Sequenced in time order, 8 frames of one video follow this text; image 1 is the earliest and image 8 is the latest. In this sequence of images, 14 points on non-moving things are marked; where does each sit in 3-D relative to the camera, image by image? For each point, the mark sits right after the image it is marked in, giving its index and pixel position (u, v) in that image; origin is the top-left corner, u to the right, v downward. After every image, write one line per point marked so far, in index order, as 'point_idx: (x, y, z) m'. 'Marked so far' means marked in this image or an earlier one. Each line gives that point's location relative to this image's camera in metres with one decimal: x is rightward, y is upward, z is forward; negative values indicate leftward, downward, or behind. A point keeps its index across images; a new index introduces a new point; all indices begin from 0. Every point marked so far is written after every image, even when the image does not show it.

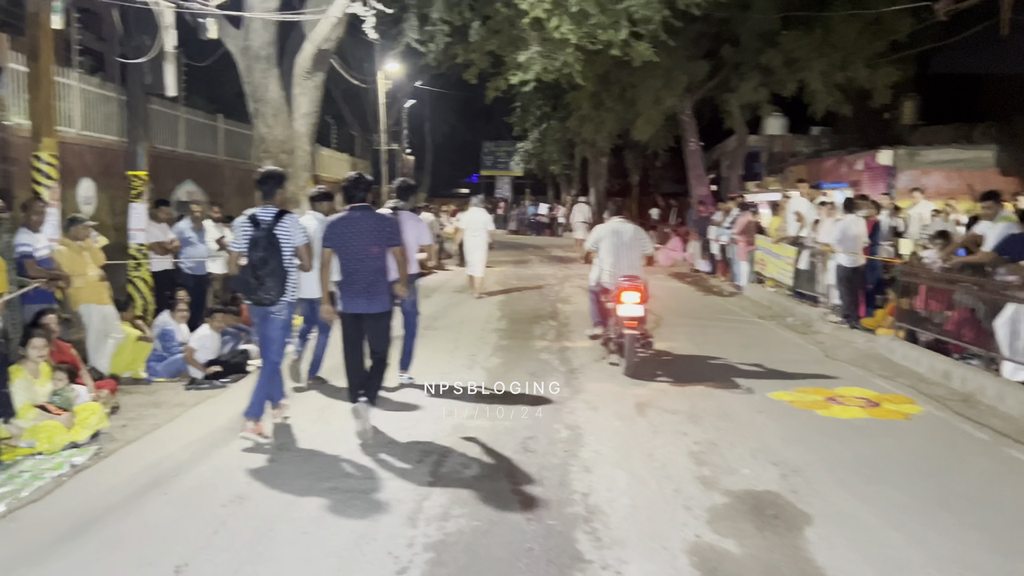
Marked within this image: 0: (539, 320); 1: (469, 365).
0: (+0.4, -0.5, +12.3) m
1: (-0.5, -0.8, +9.1) m
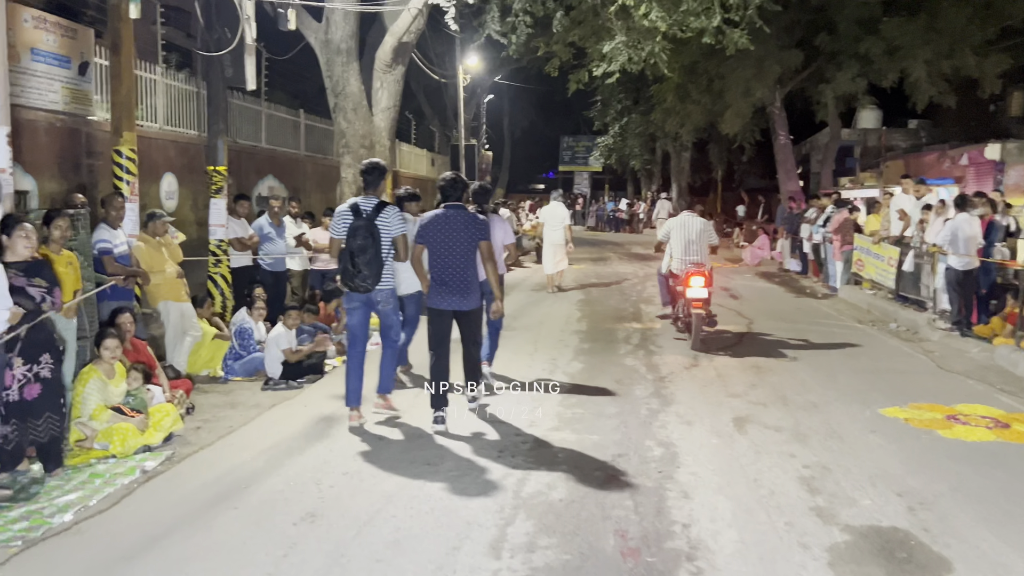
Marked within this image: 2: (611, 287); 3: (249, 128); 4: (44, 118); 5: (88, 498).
0: (+1.5, -0.5, +11.8) m
1: (+0.4, -0.8, +8.6) m
2: (+1.9, 0.0, +17.0) m
3: (-4.6, +2.8, +15.3) m
4: (-5.0, +1.8, +9.2) m
5: (-2.5, -1.2, +5.0) m
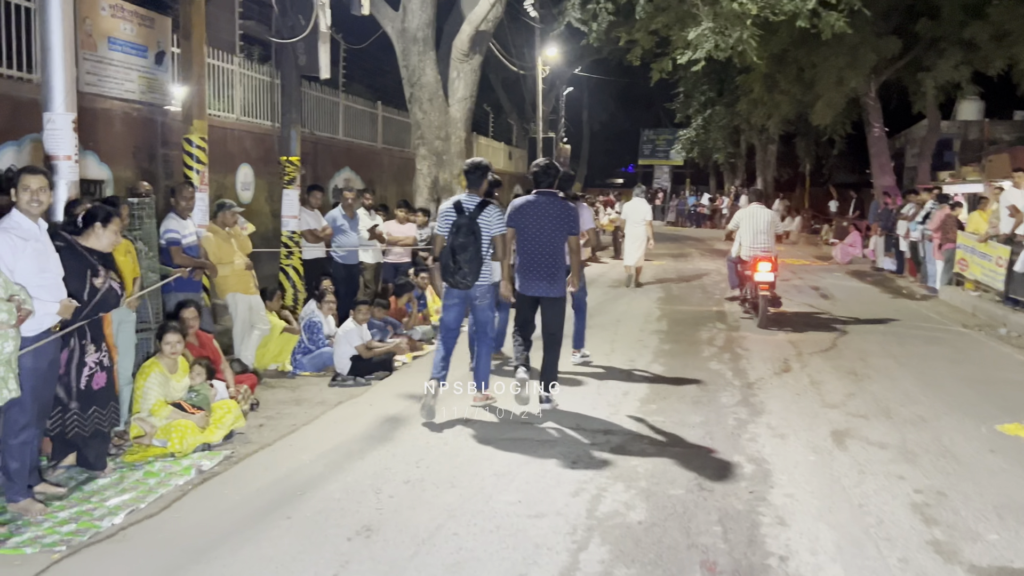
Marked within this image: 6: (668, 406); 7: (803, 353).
0: (+2.5, -0.4, +11.2) m
1: (+1.1, -0.8, +8.1) m
2: (+3.4, +0.1, +16.3) m
3: (-3.3, +3.0, +15.2) m
4: (-4.1, +1.9, +9.1) m
5: (-2.1, -1.2, +4.8) m
6: (+1.2, -0.9, +6.8) m
7: (+3.1, -0.7, +9.2) m
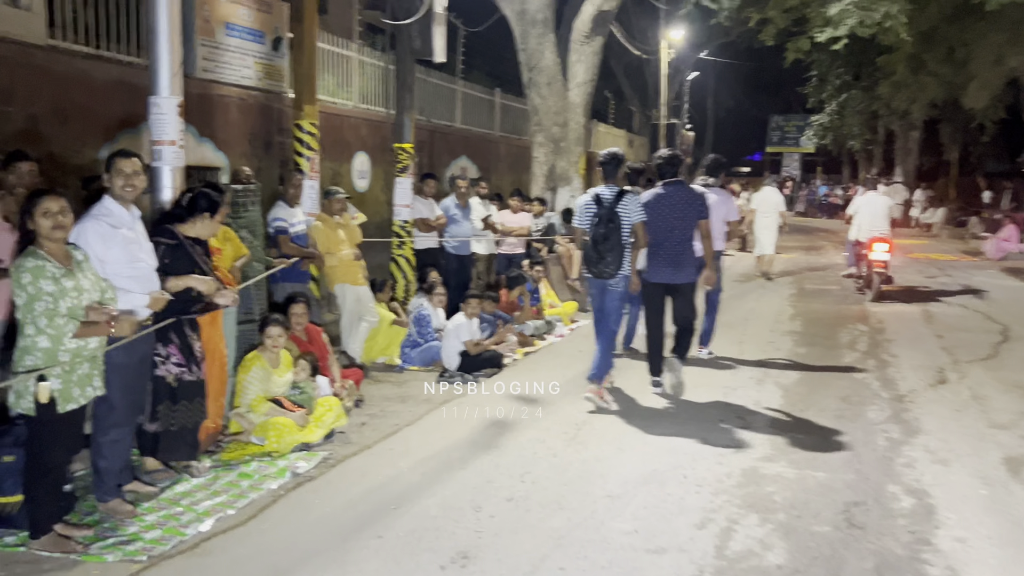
0: (+3.9, -0.4, +10.2) m
1: (+2.1, -0.8, +7.4) m
2: (+5.5, +0.1, +15.2) m
3: (-1.2, +3.1, +14.9) m
4: (-2.9, +2.0, +9.1) m
5: (-1.5, -1.1, +4.5) m
6: (+2.1, -0.9, +6.1) m
7: (+4.2, -0.7, +8.2) m
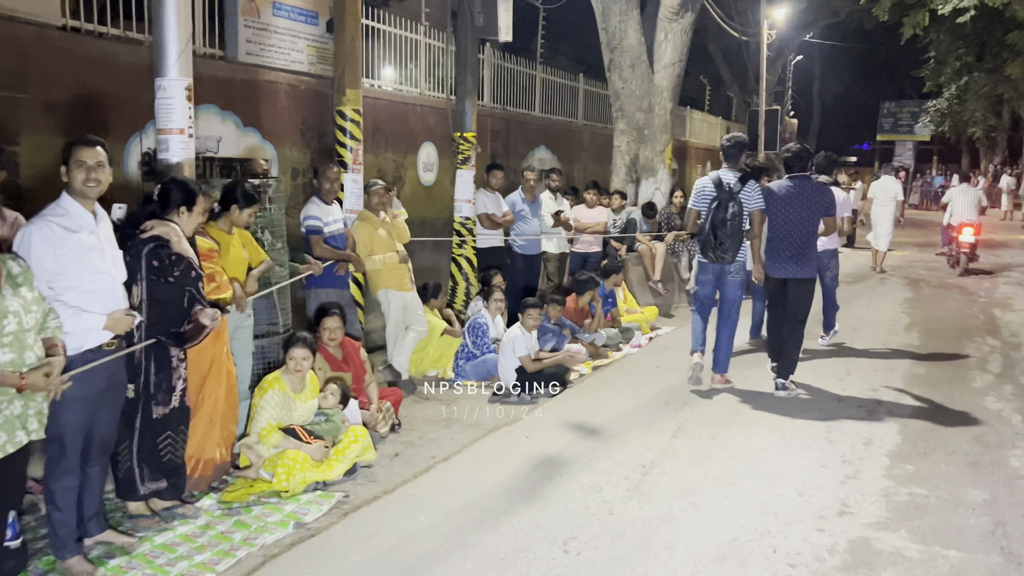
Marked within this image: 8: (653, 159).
0: (+4.7, -0.5, +8.8) m
1: (+2.6, -0.9, +6.2) m
2: (+6.8, +0.1, +13.6) m
3: (+0.2, +3.2, +14.0) m
4: (-2.2, +2.0, +8.4) m
5: (-1.3, -1.2, +3.7) m
6: (+2.4, -1.0, +4.9) m
7: (+4.8, -0.8, +6.7) m
8: (+1.9, +1.7, +11.7) m
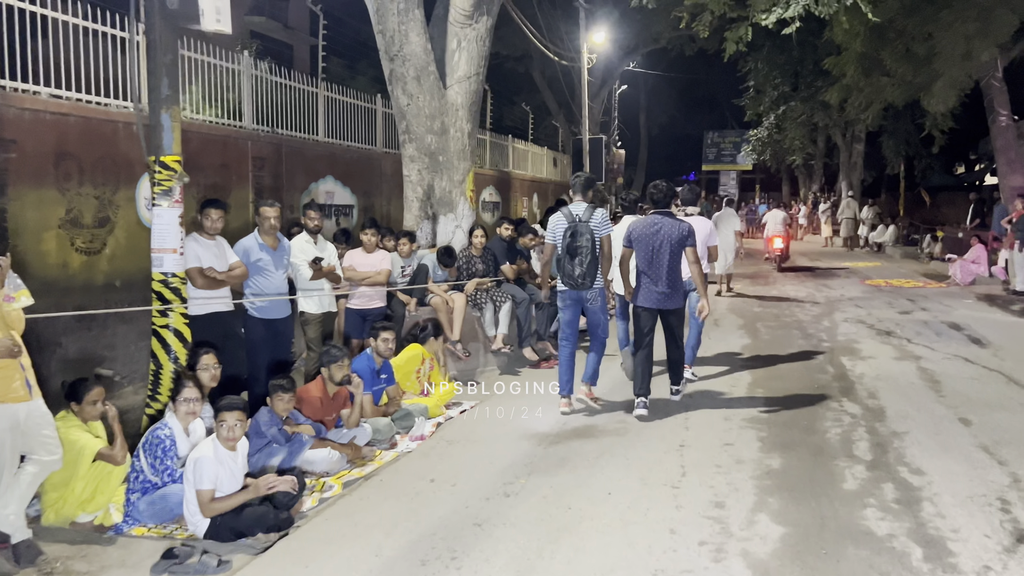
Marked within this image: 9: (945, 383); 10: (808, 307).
0: (+2.6, -0.9, +7.3) m
1: (+1.0, -1.3, +4.3) m
2: (+3.9, -0.5, +12.3) m
3: (-2.9, +2.3, +11.7) m
4: (-4.2, +1.4, +5.7) m
5: (-2.4, -1.6, +1.1) m
6: (+1.0, -1.4, +3.0) m
7: (+3.1, -1.1, +5.2) m
8: (-0.7, +1.1, +9.7) m
9: (+3.9, -0.9, +7.7) m
10: (+4.7, -0.3, +13.7) m
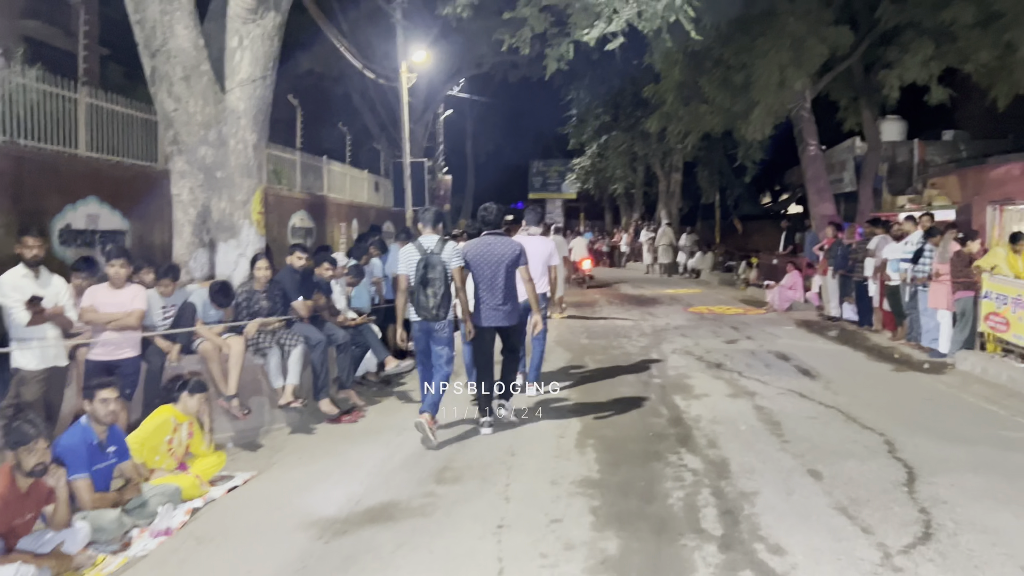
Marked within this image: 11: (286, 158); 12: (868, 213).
0: (+1.1, -1.2, +6.4) m
1: (+0.1, -1.5, +3.1) m
2: (+1.3, -0.9, +11.6) m
3: (-5.2, +1.9, +9.7) m
4: (-5.3, +1.1, +3.6) m
5: (-2.6, -1.8, -0.6) m
6: (+0.4, -1.5, +1.9) m
7: (+1.9, -1.3, +4.4) m
8: (-2.7, +0.7, +8.2) m
9: (+2.2, -1.1, +7.1) m
10: (+1.9, -0.8, +13.1) m
11: (-4.4, +2.6, +16.9) m
12: (+7.7, +1.6, +18.7) m
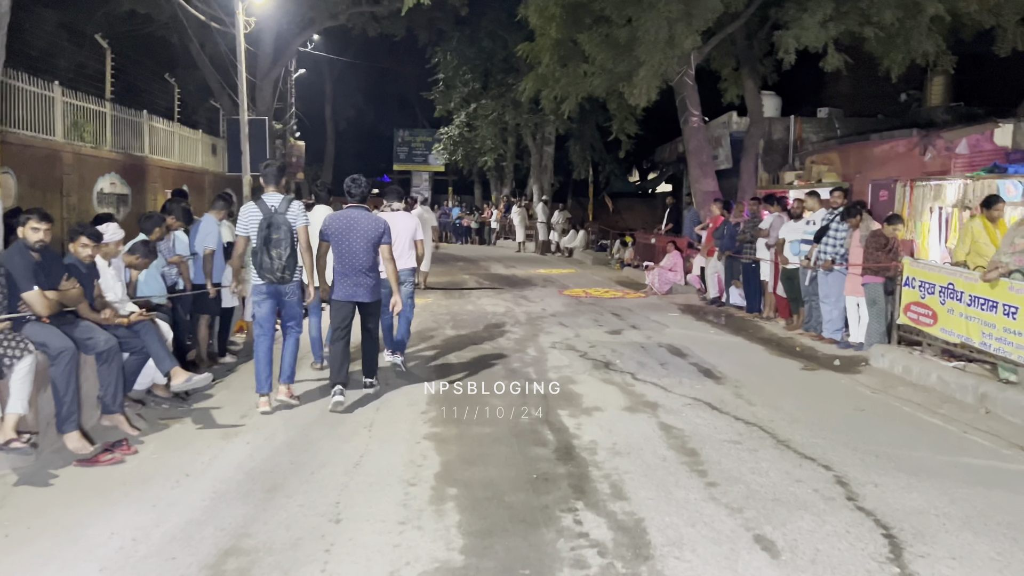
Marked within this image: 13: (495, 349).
0: (+0.2, -1.1, +4.6) m
1: (-0.3, -1.5, +1.2) m
2: (-0.3, -0.7, +9.8) m
3: (-6.5, +2.0, +6.9) m
4: (-5.7, +1.1, +0.8) m
5: (-2.4, -1.9, -2.9) m
6: (+0.2, -1.6, 0.0) m
7: (+1.3, -1.3, +2.8) m
8: (-3.8, +0.8, +5.7) m
9: (+1.2, -1.1, +5.5) m
10: (-0.1, -0.5, +11.3) m
11: (-6.8, +2.9, +14.0) m
12: (+4.9, +2.0, +17.7) m
13: (-0.2, -0.7, +9.8) m
